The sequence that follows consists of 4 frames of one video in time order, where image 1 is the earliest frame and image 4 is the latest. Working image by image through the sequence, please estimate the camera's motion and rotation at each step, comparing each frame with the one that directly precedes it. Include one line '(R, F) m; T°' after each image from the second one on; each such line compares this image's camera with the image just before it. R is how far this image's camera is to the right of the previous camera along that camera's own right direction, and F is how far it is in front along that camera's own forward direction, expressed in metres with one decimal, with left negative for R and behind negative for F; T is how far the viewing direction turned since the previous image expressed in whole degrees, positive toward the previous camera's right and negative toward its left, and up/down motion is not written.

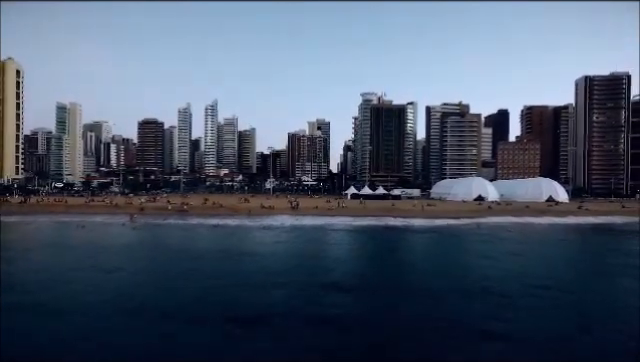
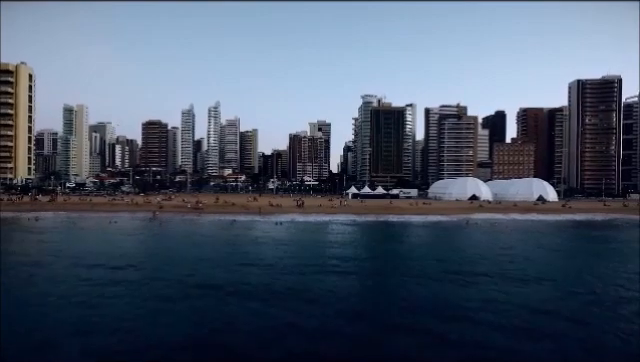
(0.0, -0.4) m; 0°
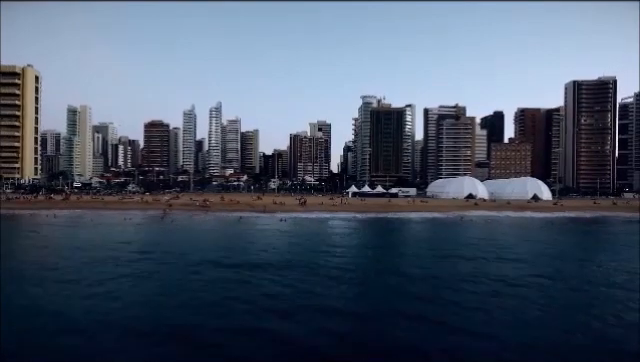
(0.0, -0.2) m; 0°
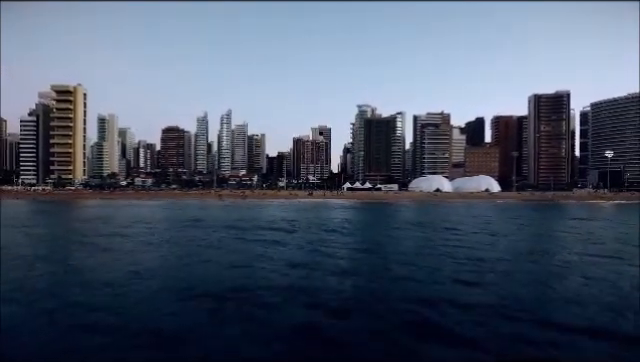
(0.0, -2.2) m; 0°
